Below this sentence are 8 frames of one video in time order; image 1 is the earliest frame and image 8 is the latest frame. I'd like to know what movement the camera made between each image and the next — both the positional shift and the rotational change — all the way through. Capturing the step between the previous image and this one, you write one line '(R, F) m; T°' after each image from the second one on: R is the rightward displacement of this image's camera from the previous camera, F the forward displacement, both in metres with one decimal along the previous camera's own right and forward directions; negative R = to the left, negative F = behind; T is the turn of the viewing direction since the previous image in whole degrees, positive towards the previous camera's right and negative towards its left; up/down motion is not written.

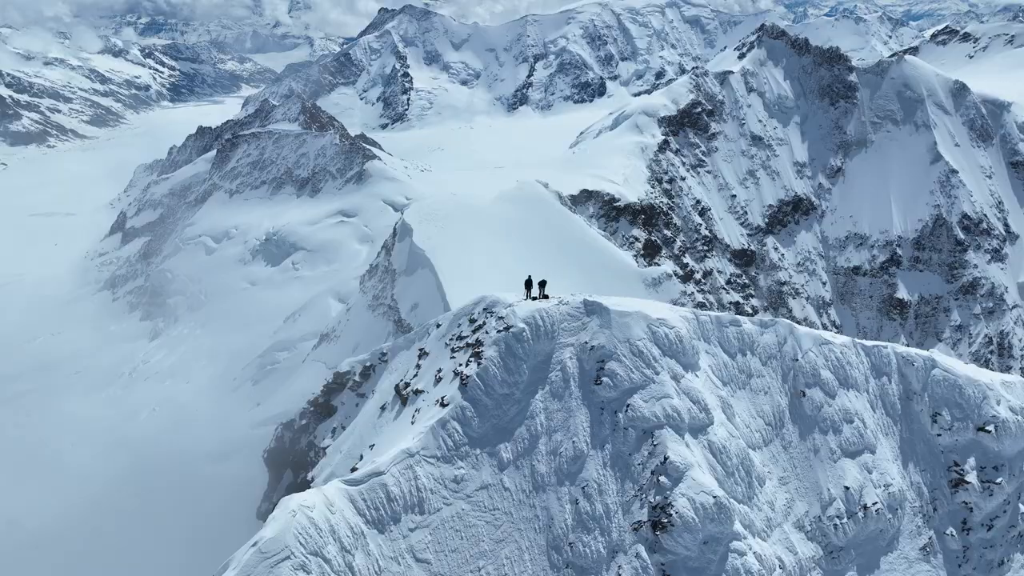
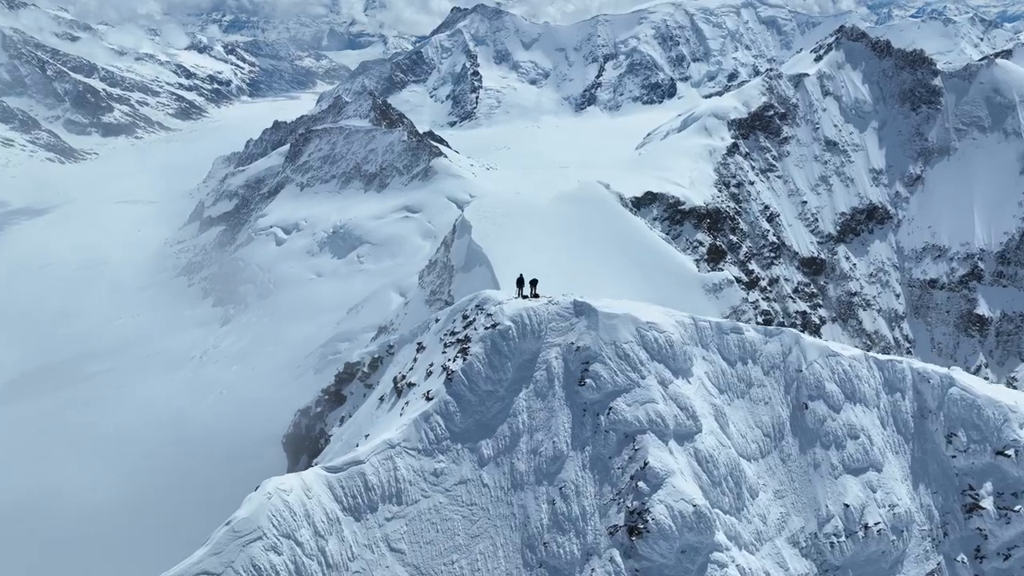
(+3.4, 0.0) m; -5°
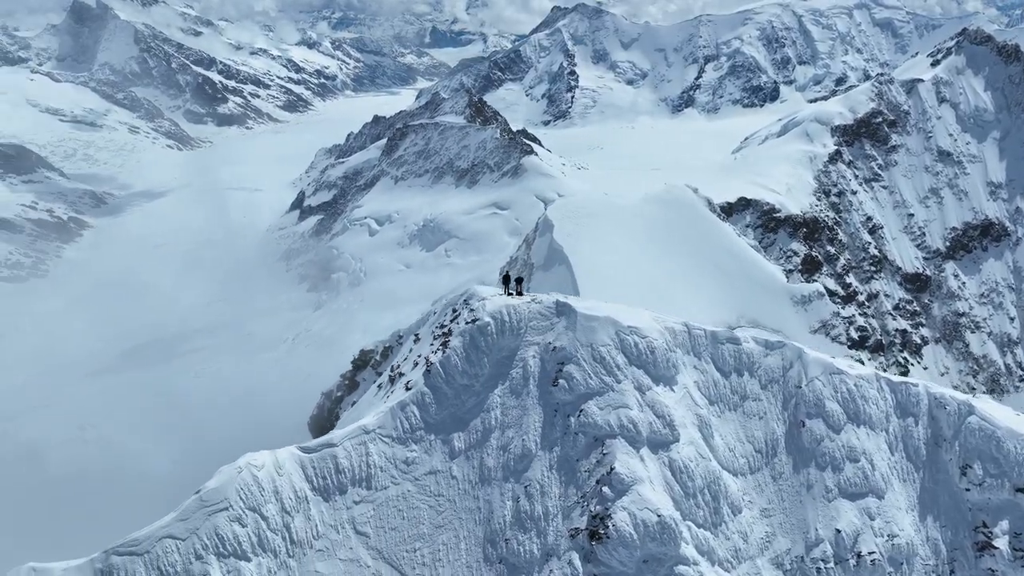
(+4.9, +0.1) m; -7°
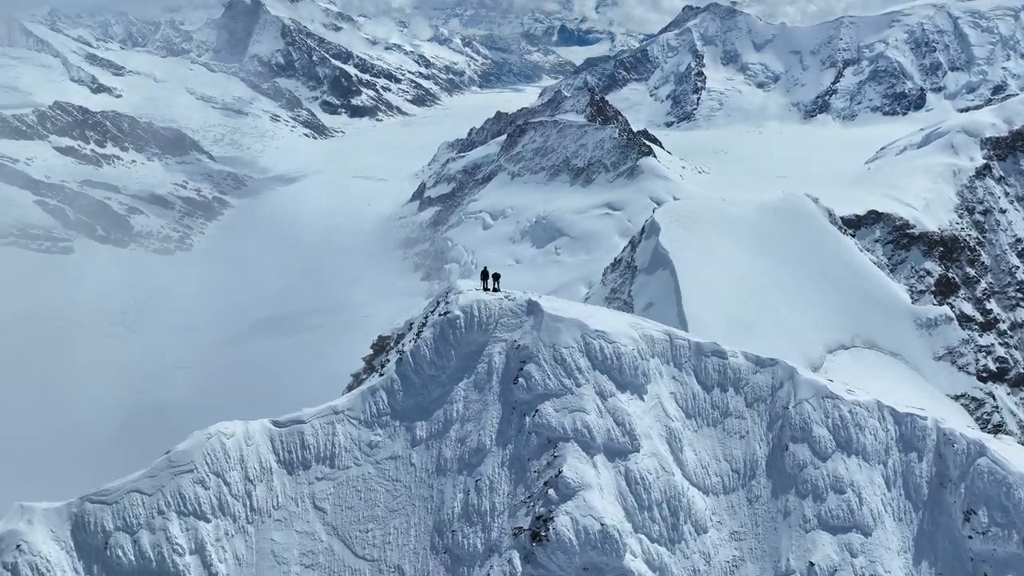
(+6.5, +0.4) m; -9°
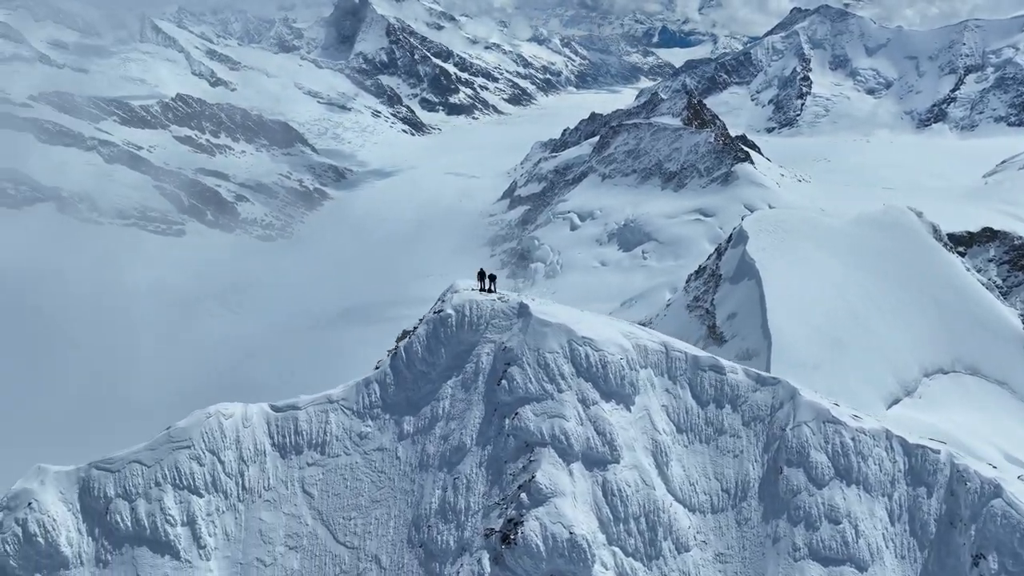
(+4.4, +0.2) m; -7°
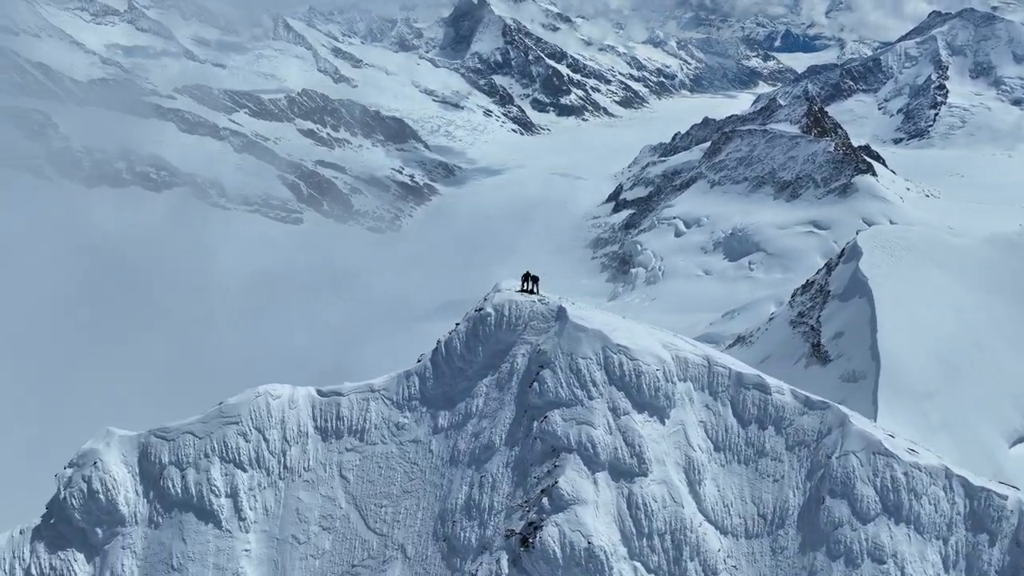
(+2.8, +0.3) m; -8°
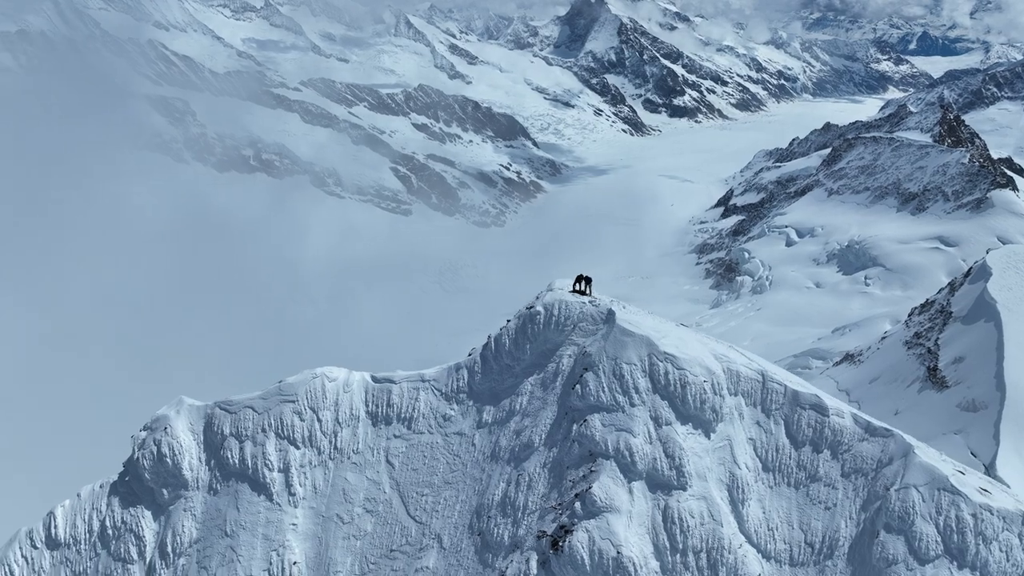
(+2.3, +0.4) m; -8°
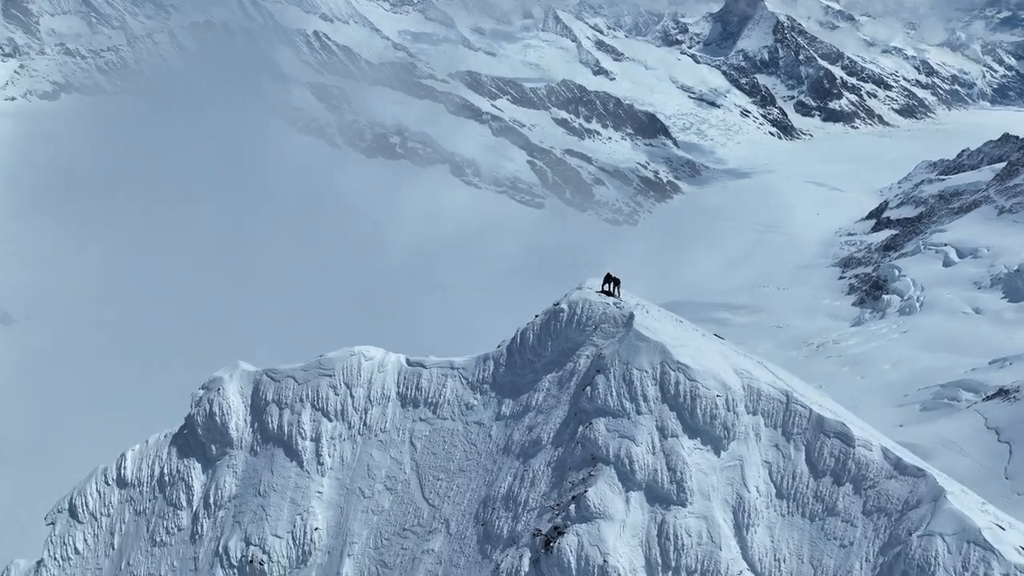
(+4.8, +0.5) m; -10°
